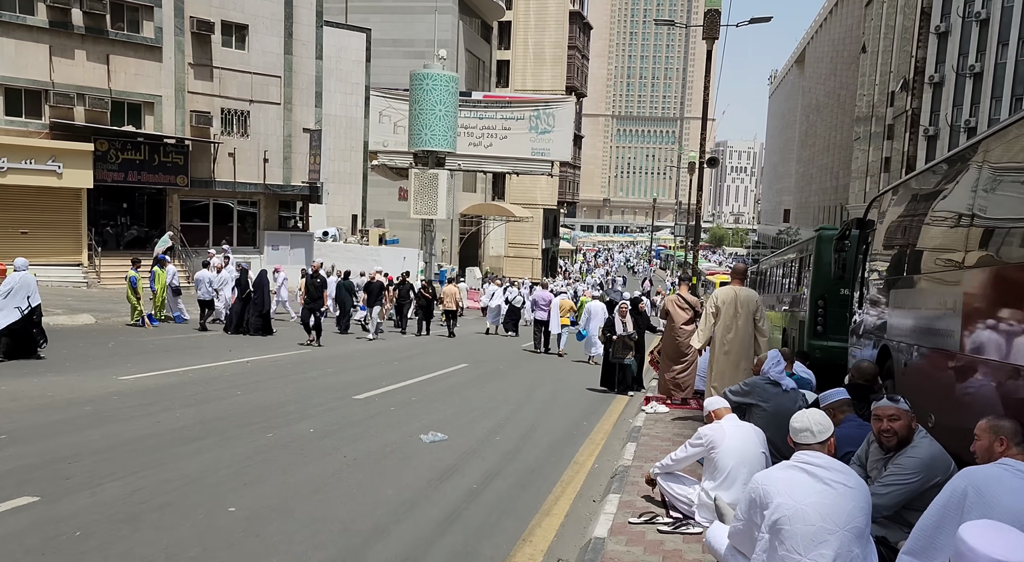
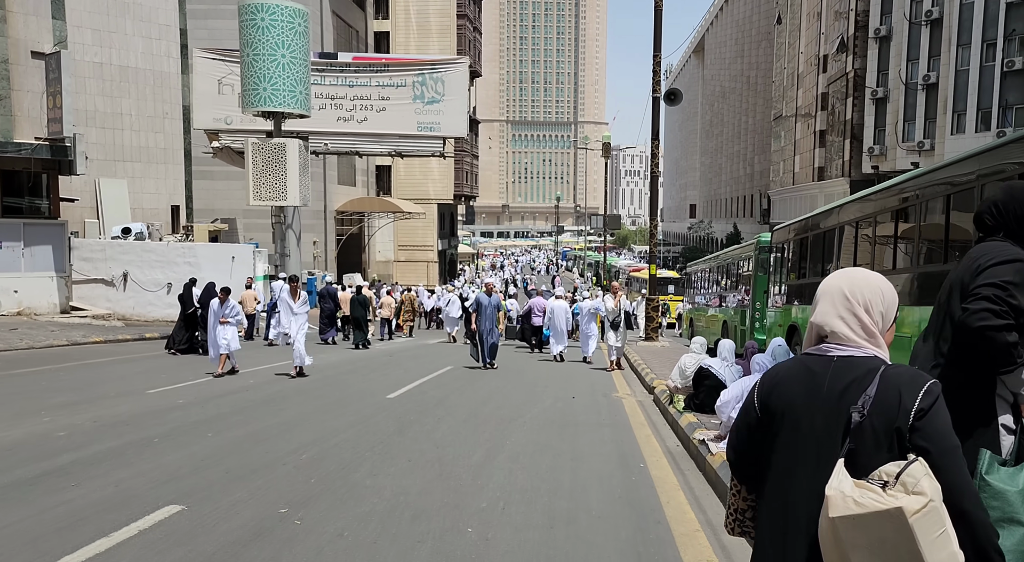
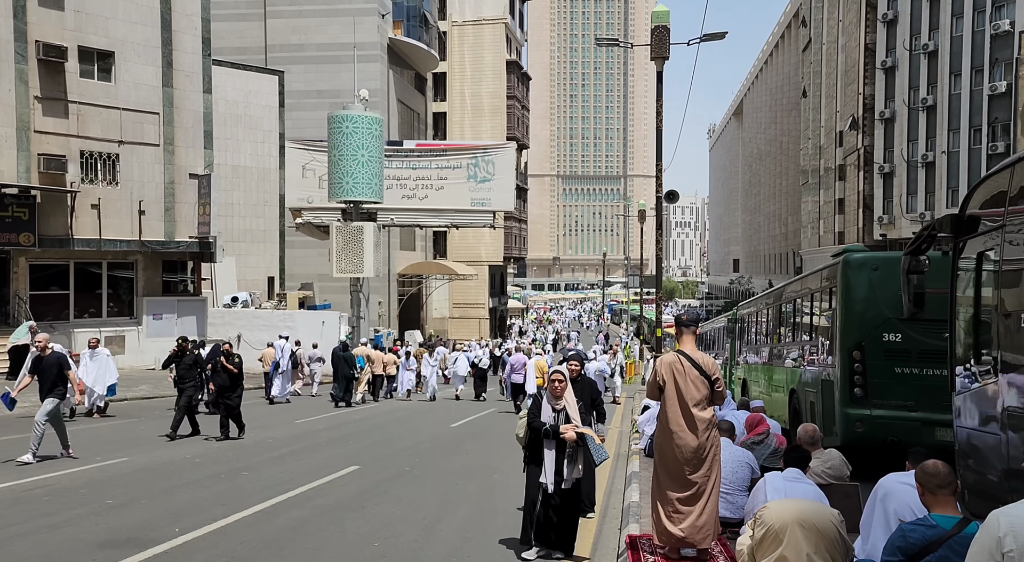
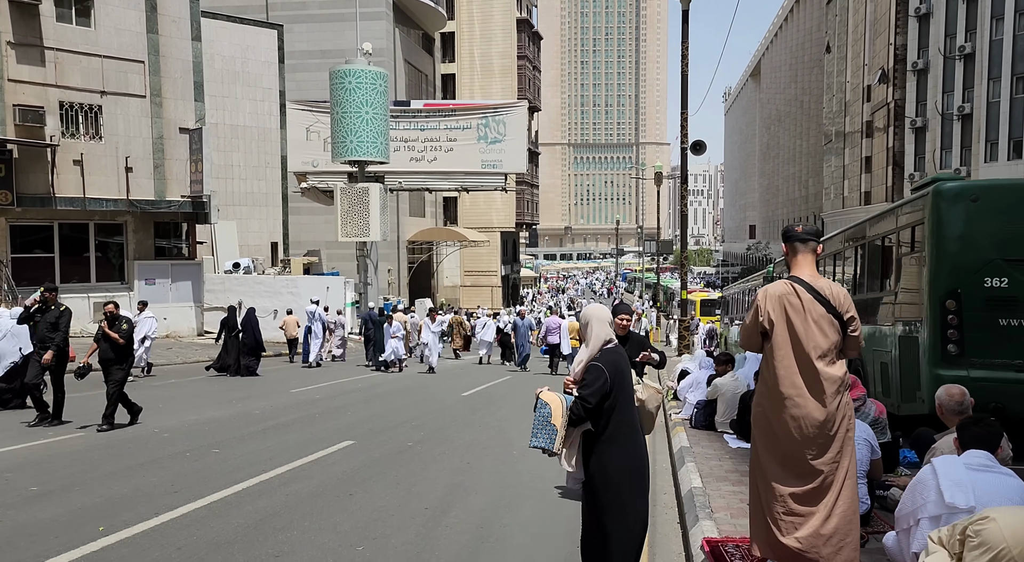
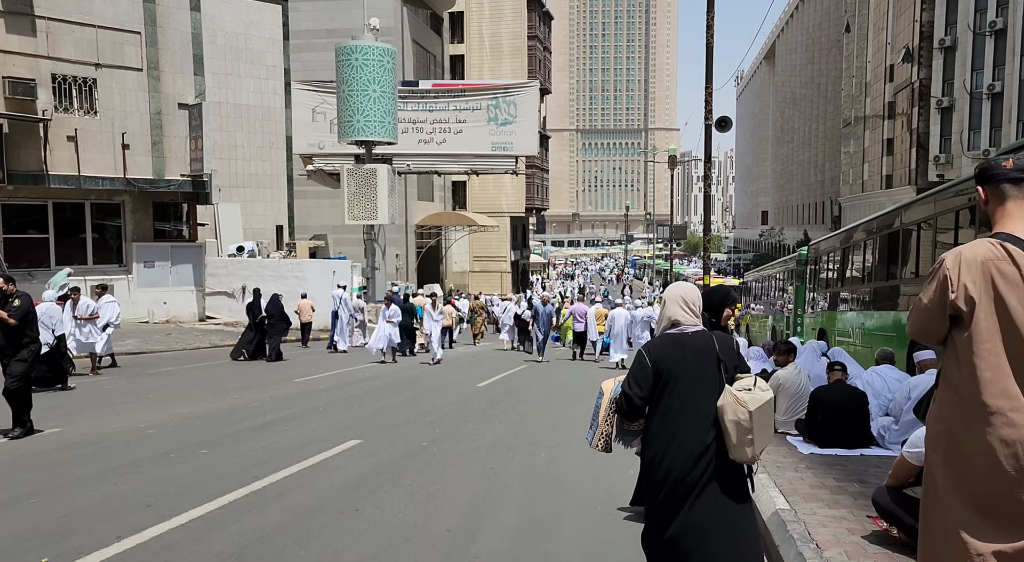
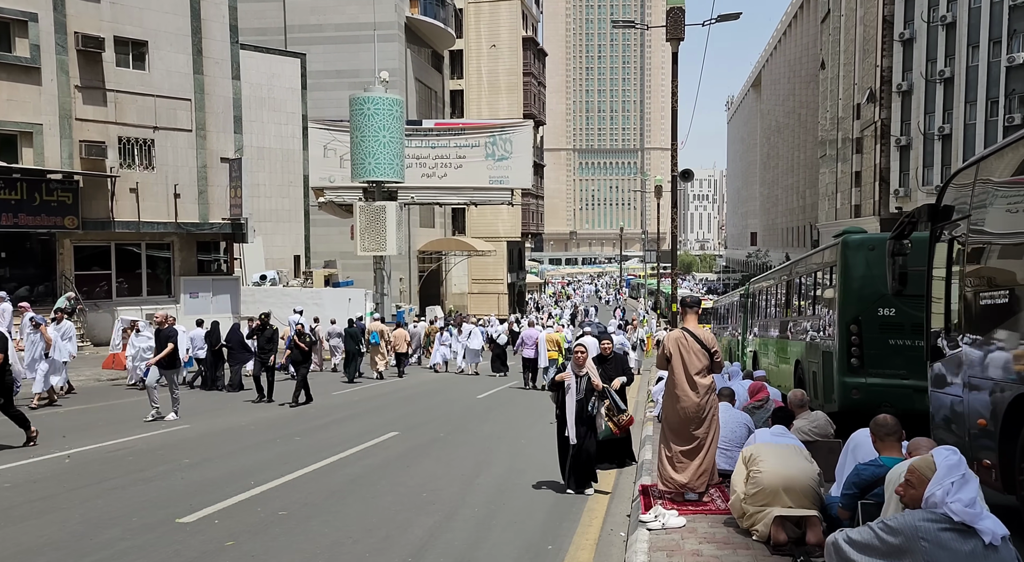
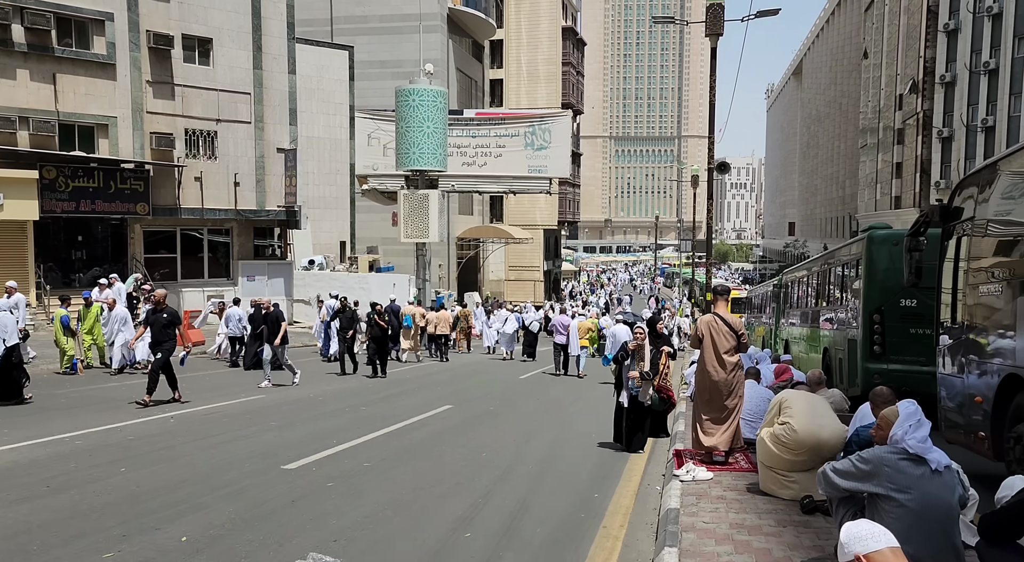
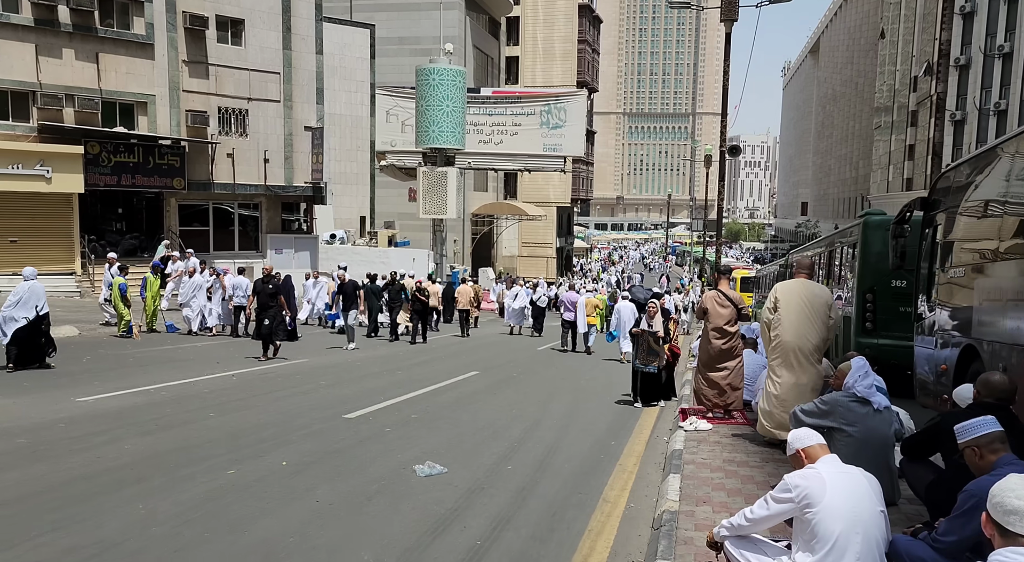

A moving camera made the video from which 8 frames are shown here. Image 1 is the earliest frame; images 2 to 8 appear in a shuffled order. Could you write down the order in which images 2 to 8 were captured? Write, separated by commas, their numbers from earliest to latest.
8, 7, 6, 3, 4, 5, 2
